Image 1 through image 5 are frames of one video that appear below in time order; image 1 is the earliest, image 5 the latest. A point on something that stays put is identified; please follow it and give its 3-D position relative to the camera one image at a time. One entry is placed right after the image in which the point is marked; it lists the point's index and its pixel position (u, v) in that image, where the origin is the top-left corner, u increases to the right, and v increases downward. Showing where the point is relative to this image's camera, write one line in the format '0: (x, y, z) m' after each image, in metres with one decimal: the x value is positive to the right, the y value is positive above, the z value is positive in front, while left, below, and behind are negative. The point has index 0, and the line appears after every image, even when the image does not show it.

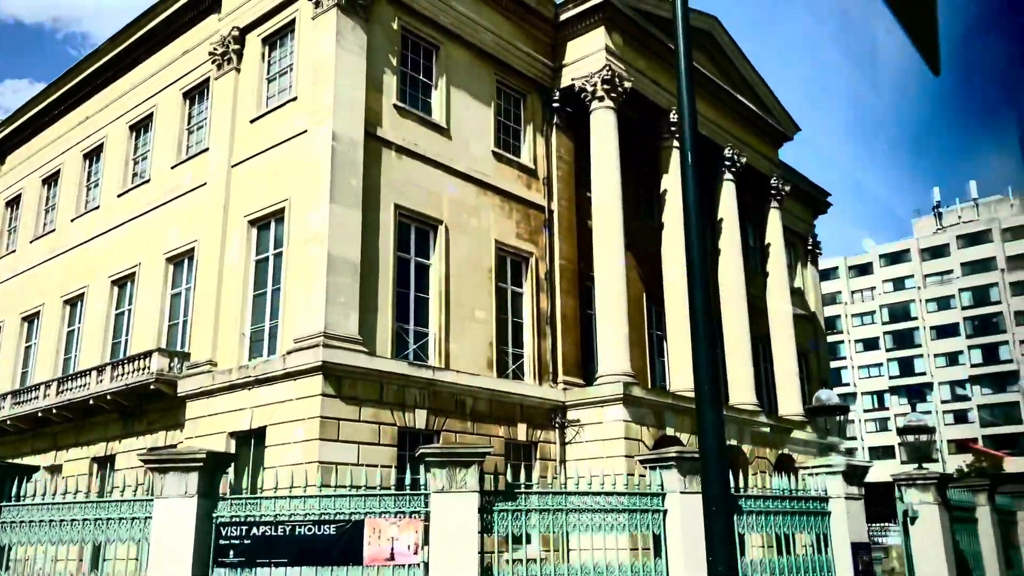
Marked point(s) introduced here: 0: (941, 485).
0: (+7.1, -3.3, +14.2) m
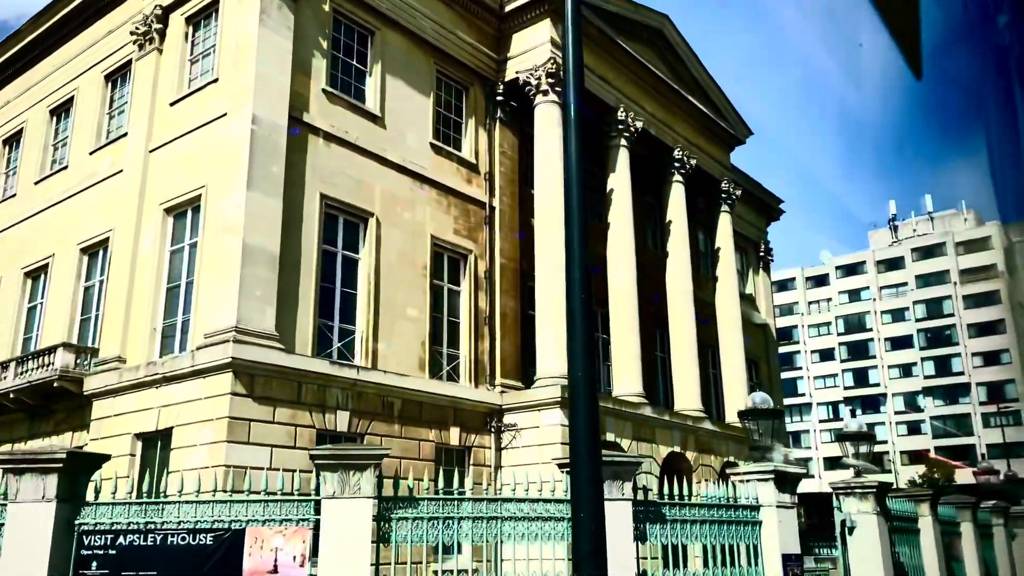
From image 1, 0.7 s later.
0: (+5.9, -3.3, +13.6) m
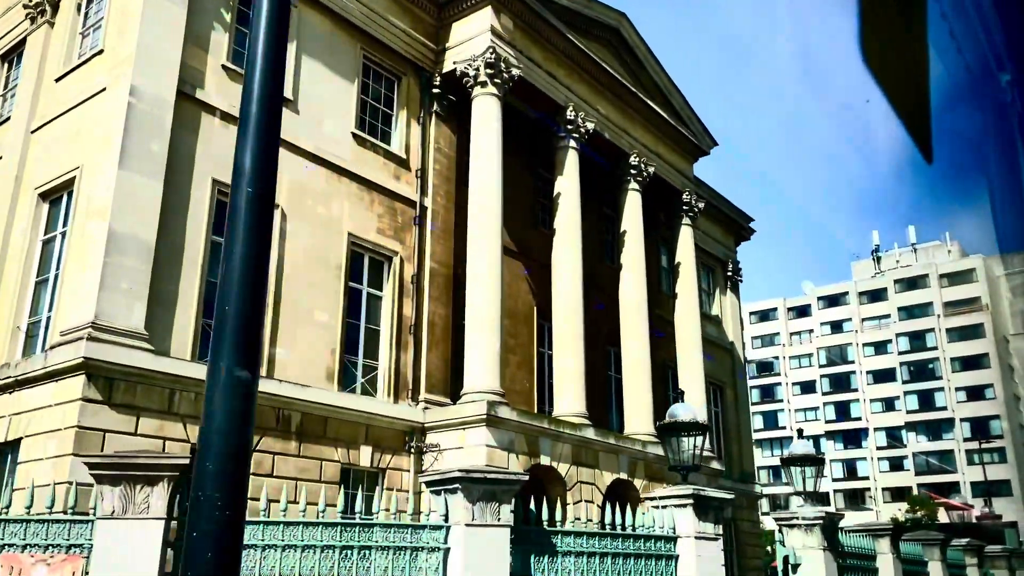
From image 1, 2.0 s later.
0: (+4.4, -3.3, +11.8) m
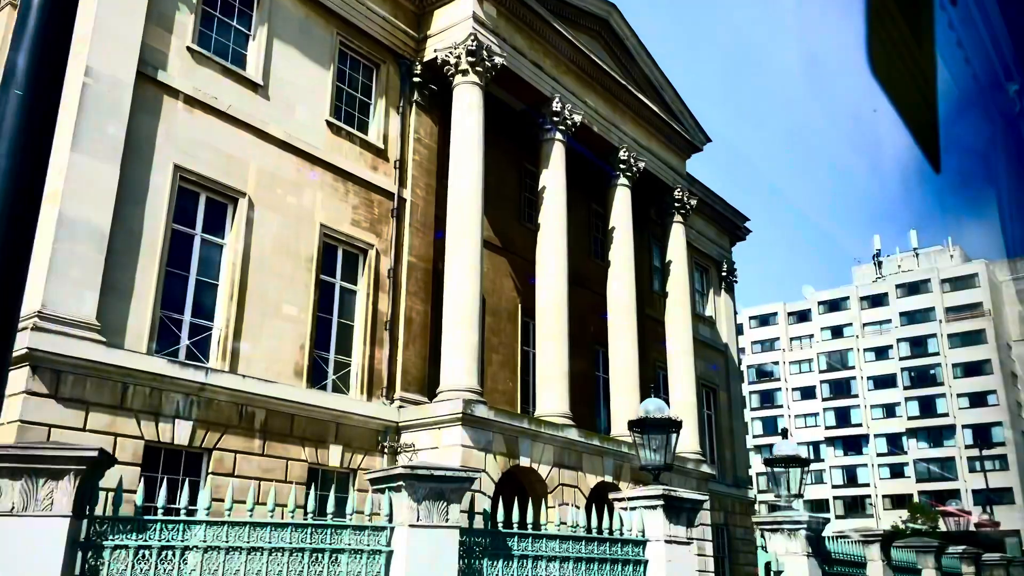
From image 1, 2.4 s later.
0: (+3.9, -3.2, +11.1) m
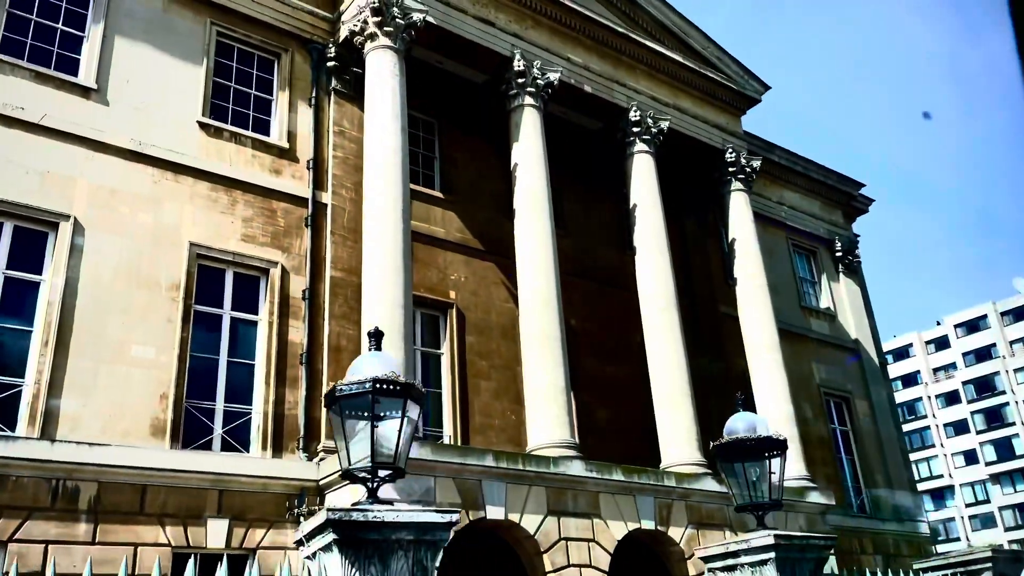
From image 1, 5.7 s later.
0: (+1.9, -1.9, +6.0) m
